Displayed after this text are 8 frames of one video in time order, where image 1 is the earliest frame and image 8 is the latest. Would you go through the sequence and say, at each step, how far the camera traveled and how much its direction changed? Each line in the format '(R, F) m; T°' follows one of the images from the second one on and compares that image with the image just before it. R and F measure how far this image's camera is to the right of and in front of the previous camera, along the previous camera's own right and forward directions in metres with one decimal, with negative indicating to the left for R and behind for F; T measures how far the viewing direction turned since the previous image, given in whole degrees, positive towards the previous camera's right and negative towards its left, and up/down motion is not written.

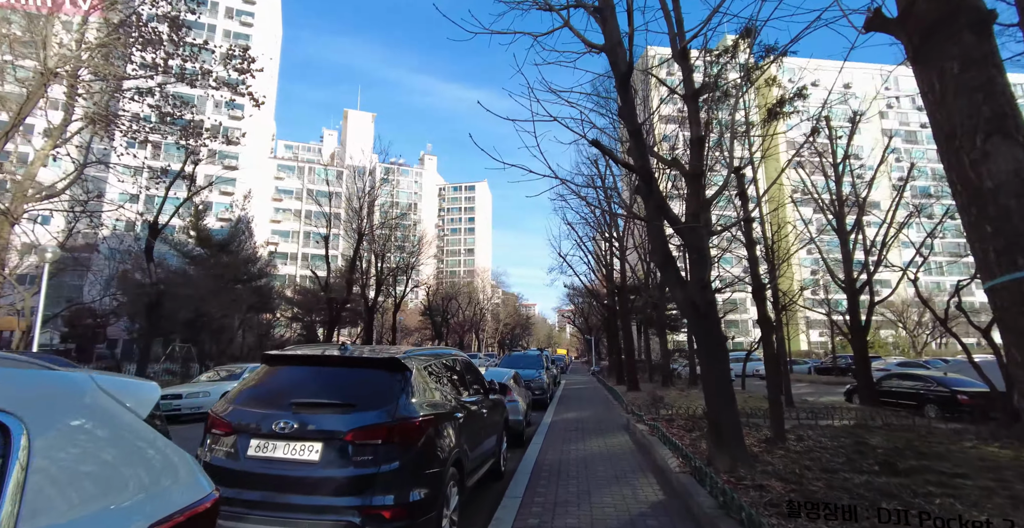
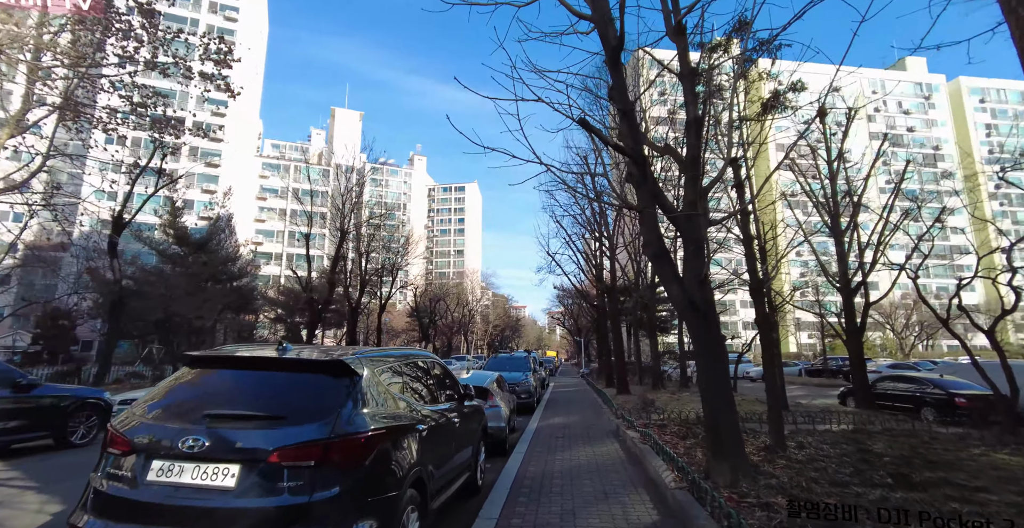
(+0.1, +0.5) m; +1°
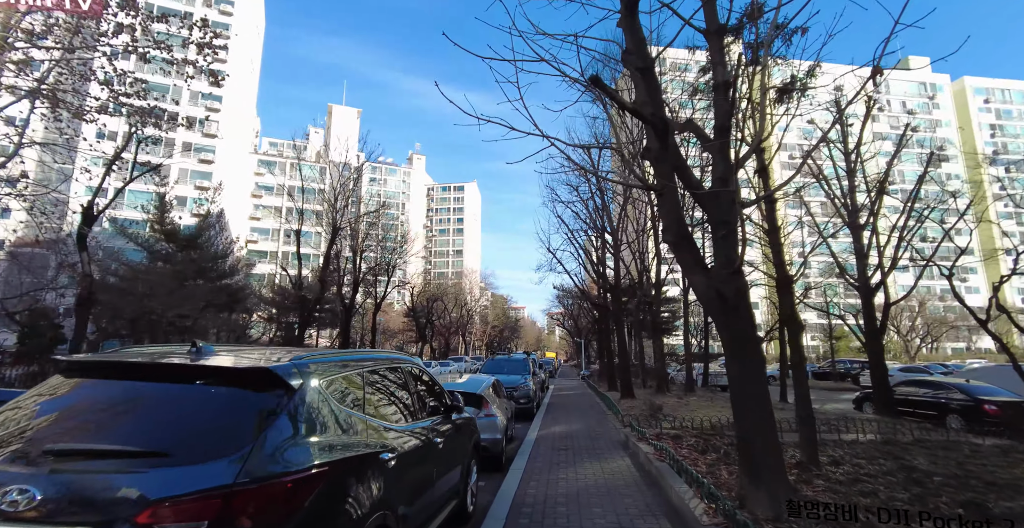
(0.0, +0.7) m; 0°
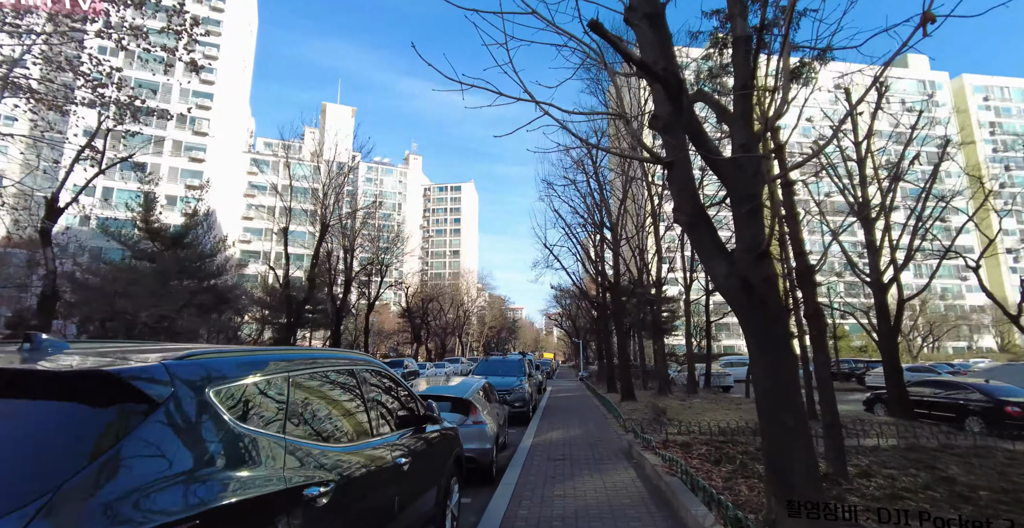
(+0.1, +0.6) m; 0°
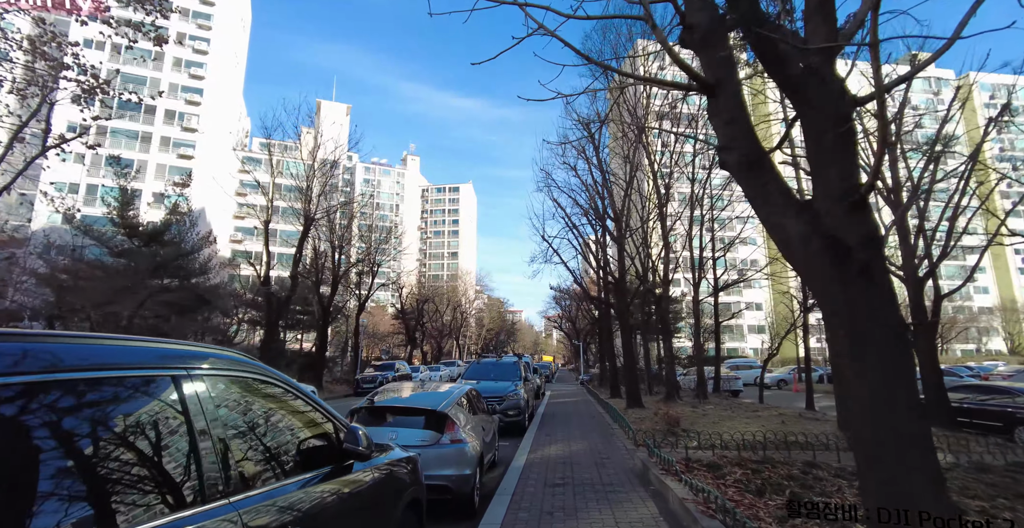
(+0.1, +1.1) m; 0°
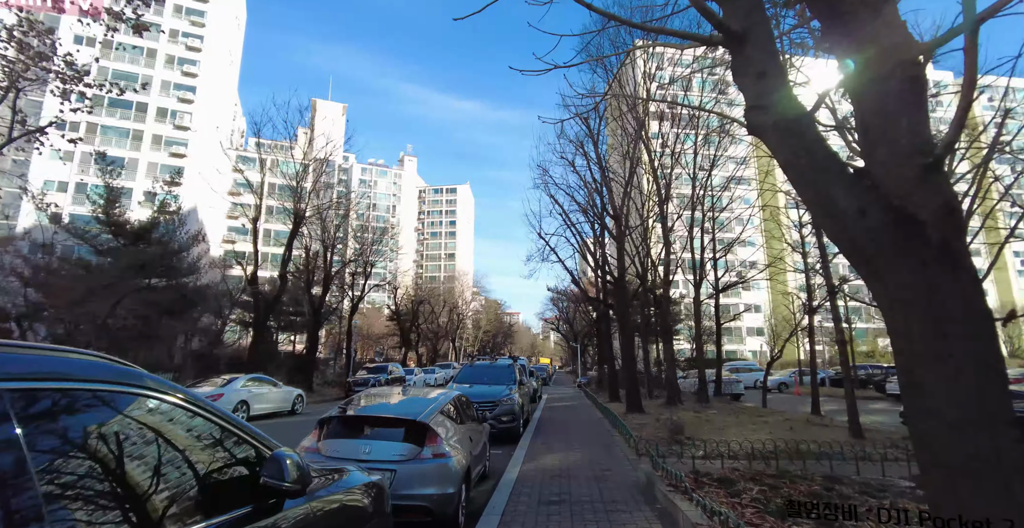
(+0.1, +0.5) m; 0°
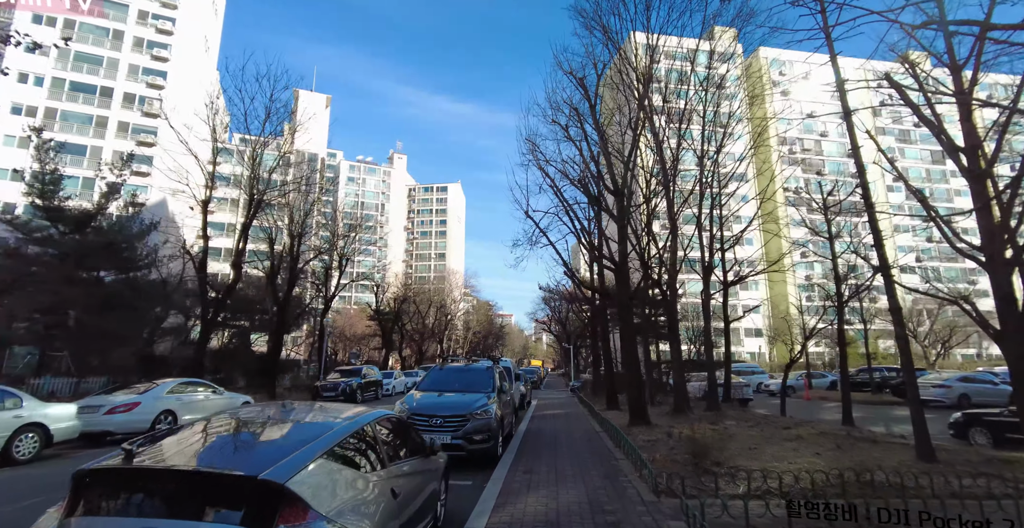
(+0.2, +1.9) m; +1°
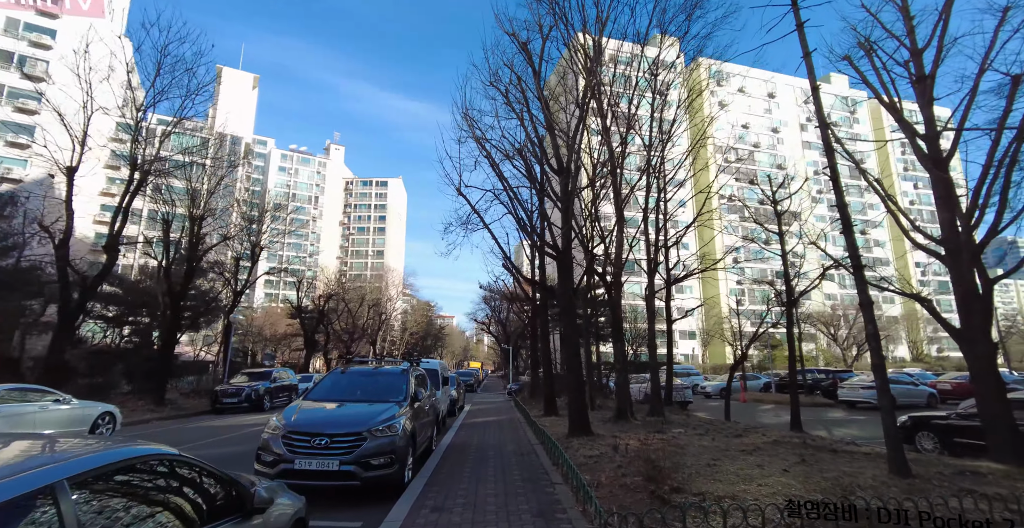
(+0.3, +1.4) m; +7°
